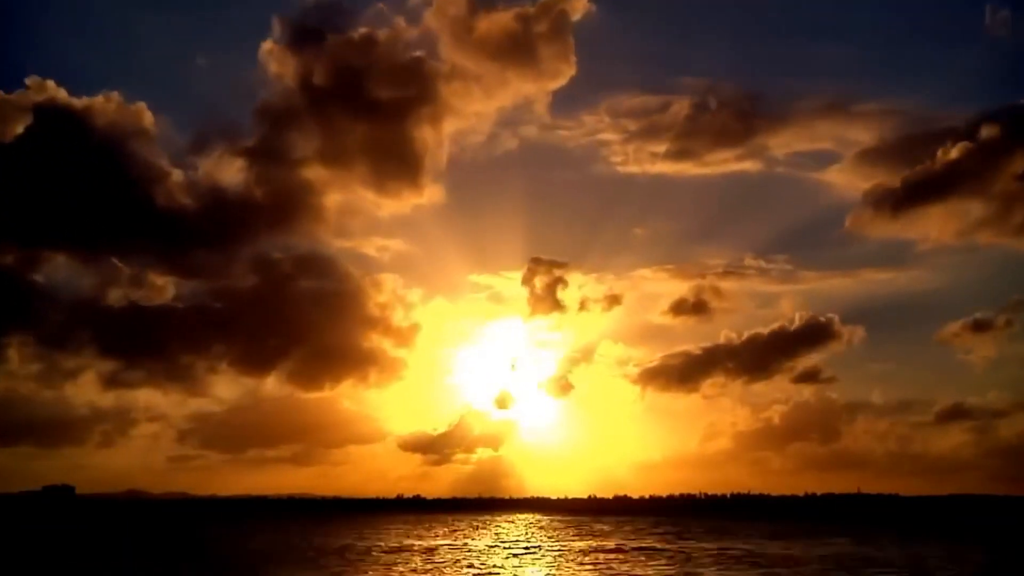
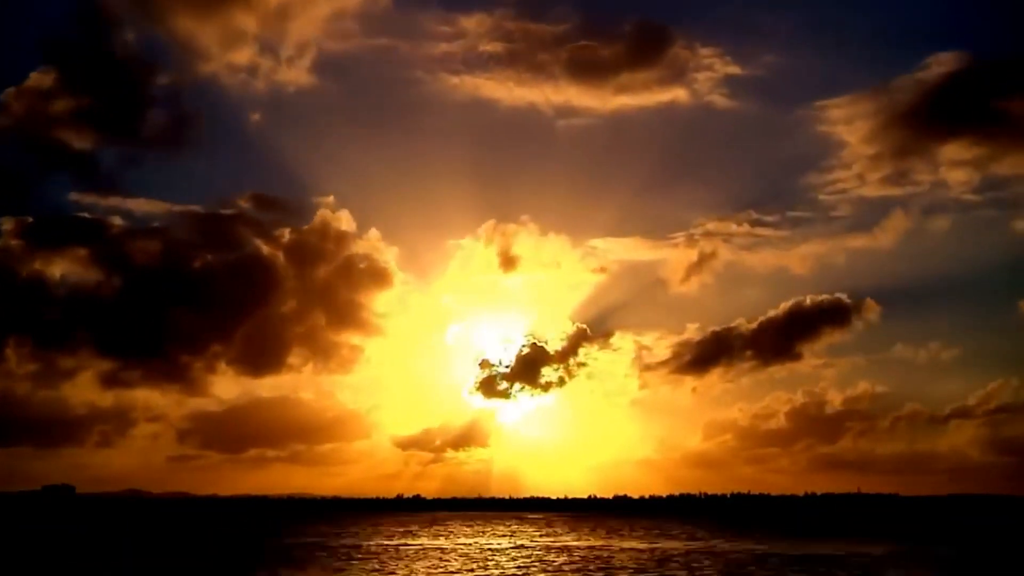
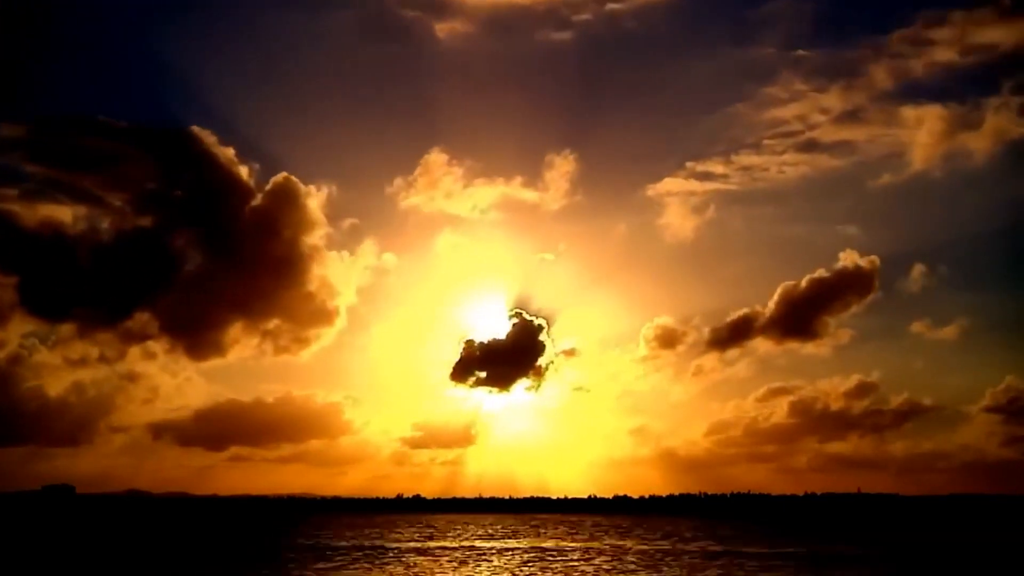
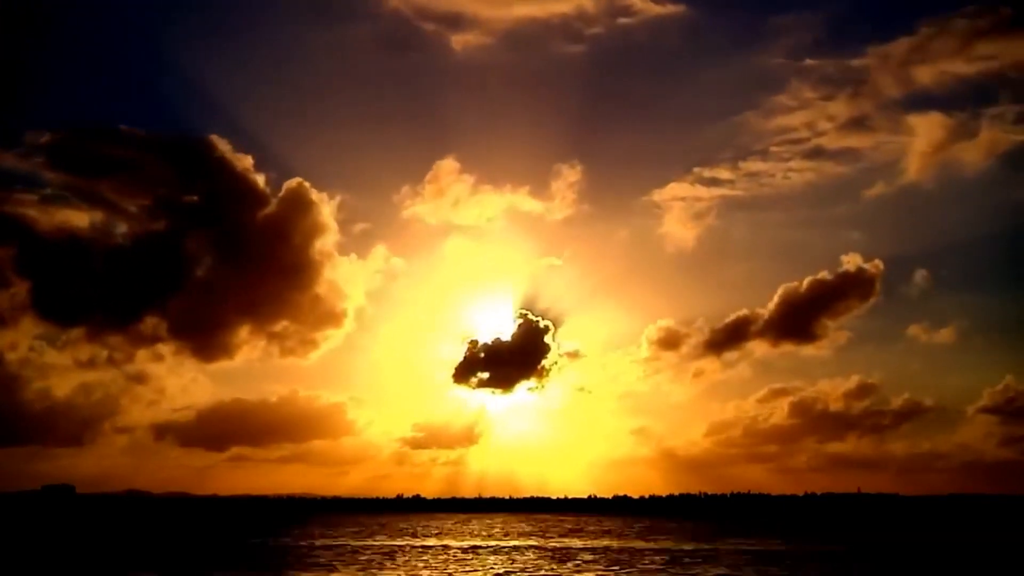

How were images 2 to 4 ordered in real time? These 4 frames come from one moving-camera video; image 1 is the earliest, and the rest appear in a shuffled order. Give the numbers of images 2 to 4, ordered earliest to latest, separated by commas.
2, 4, 3
